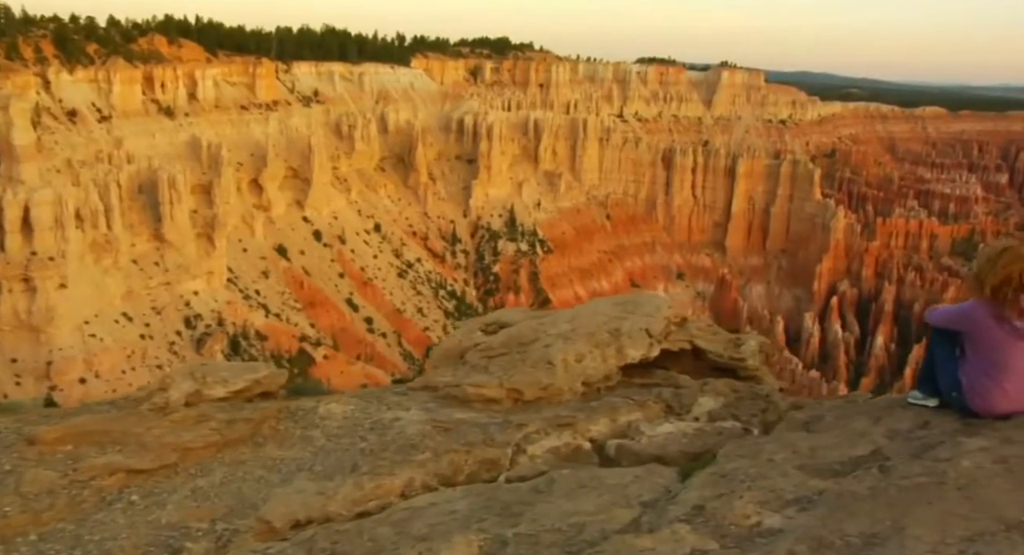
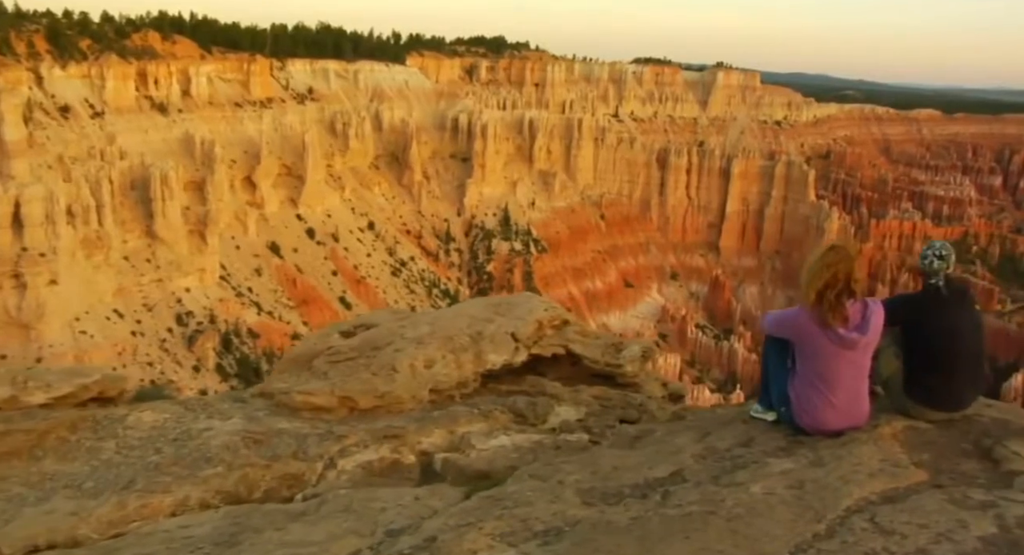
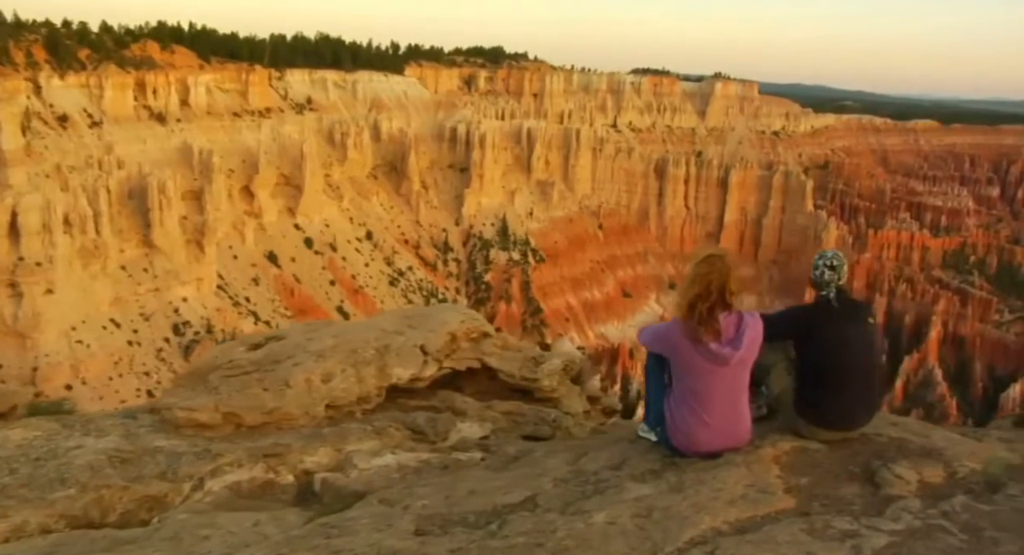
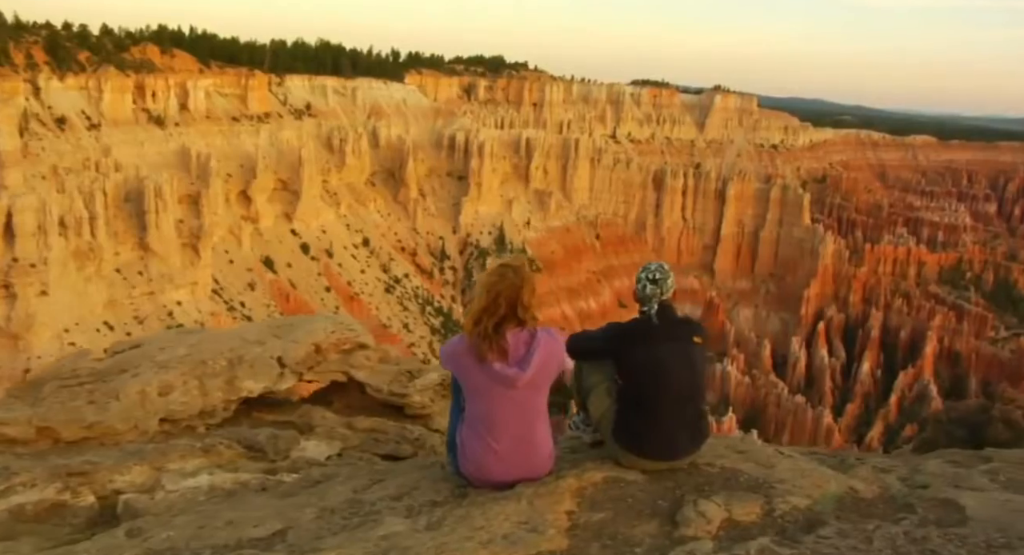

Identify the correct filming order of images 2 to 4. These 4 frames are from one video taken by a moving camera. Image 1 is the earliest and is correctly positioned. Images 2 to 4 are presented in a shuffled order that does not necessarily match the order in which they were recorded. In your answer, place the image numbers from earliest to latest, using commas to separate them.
2, 3, 4
